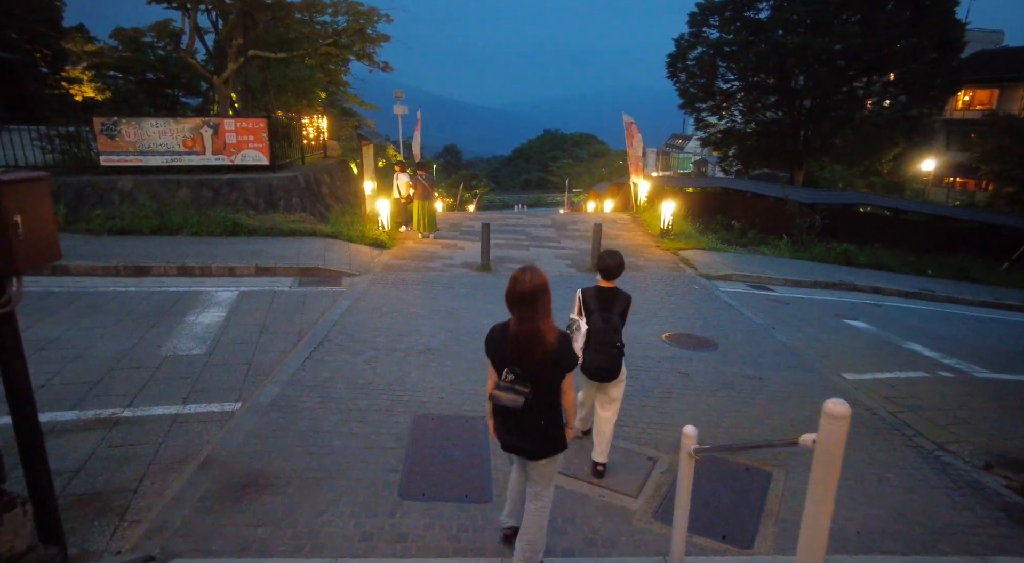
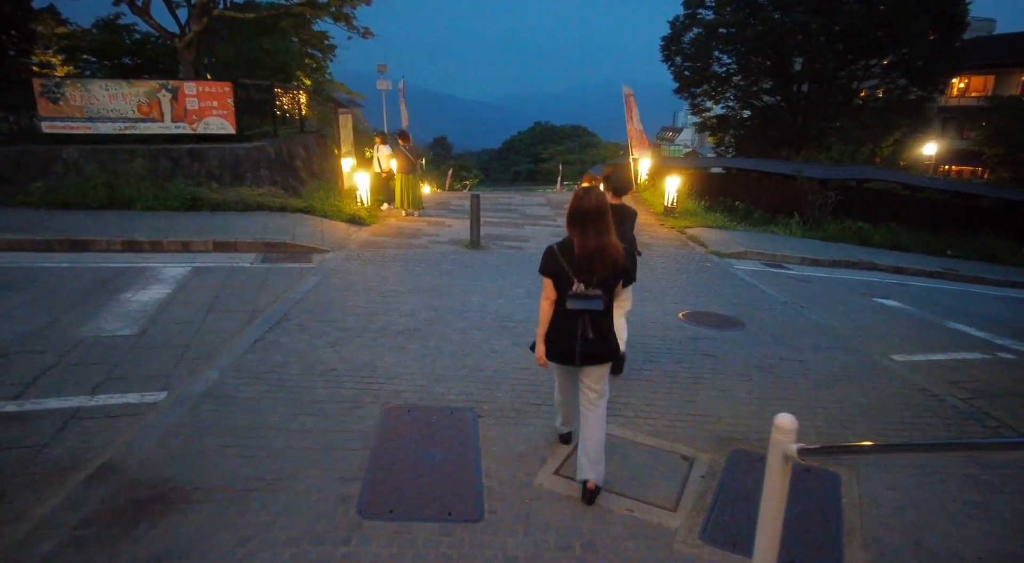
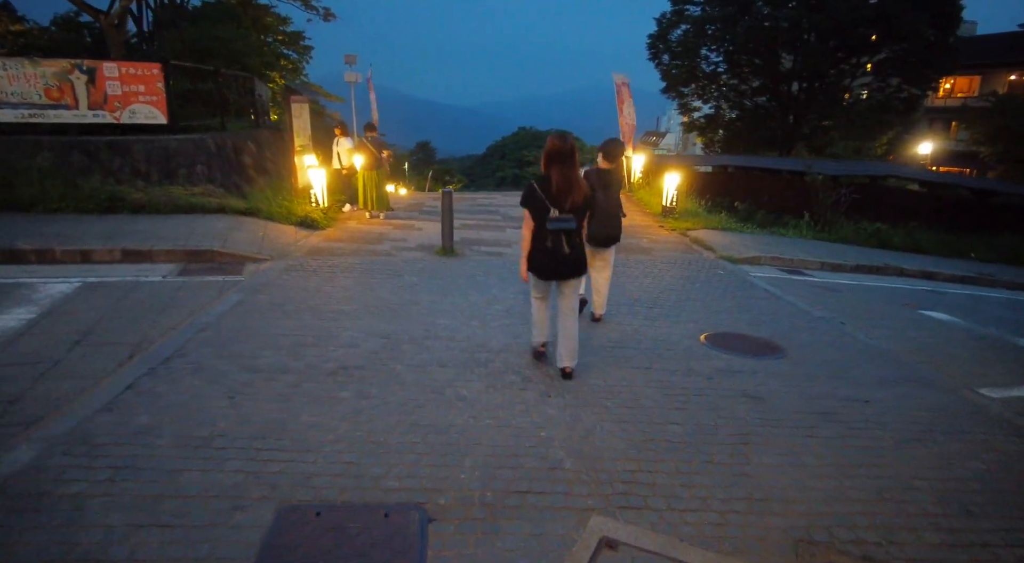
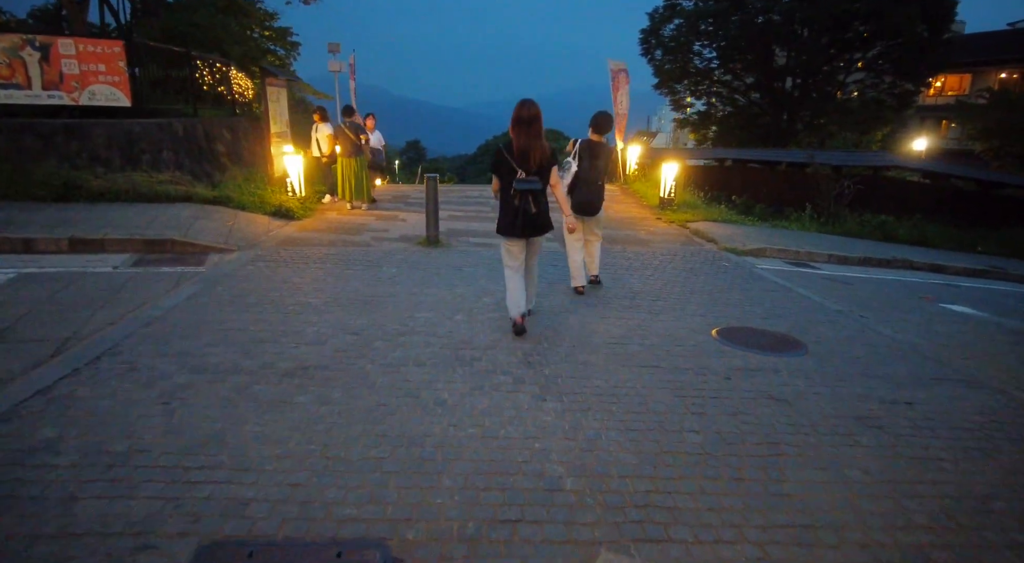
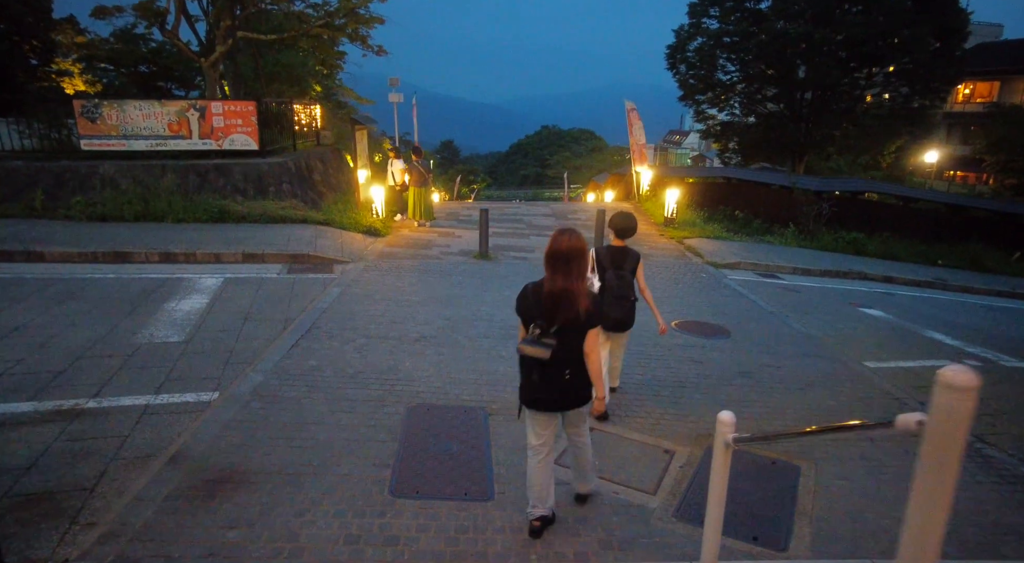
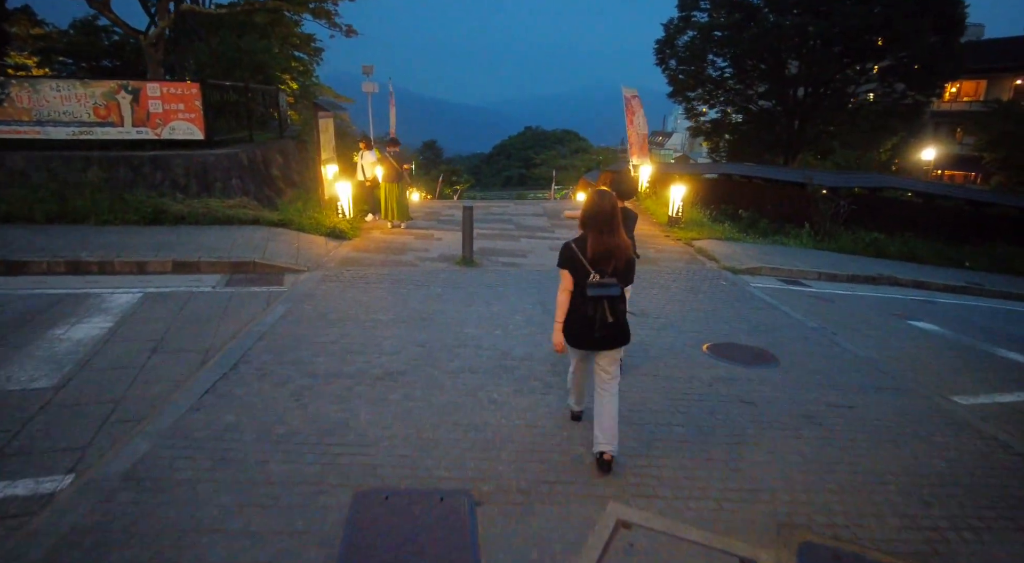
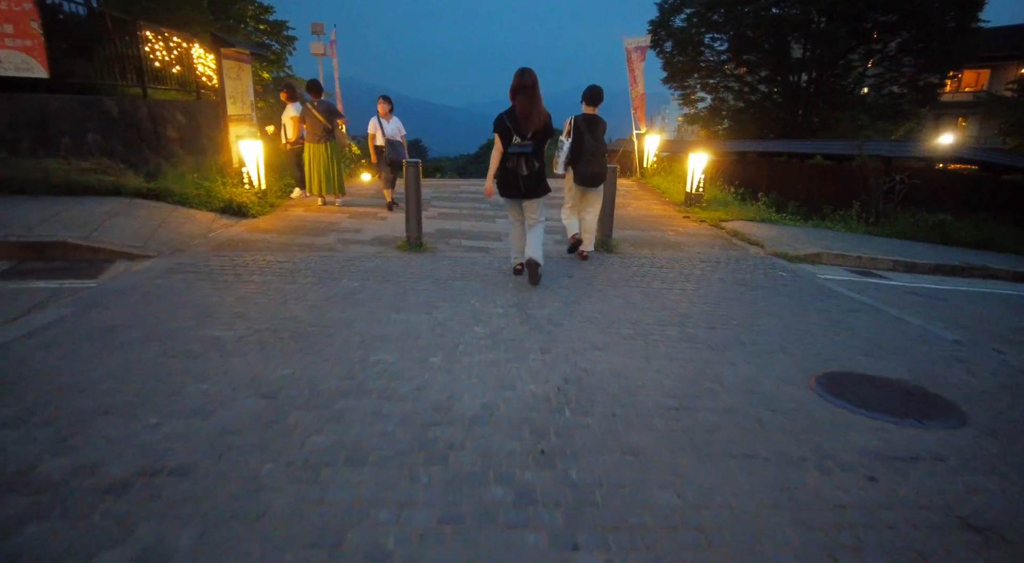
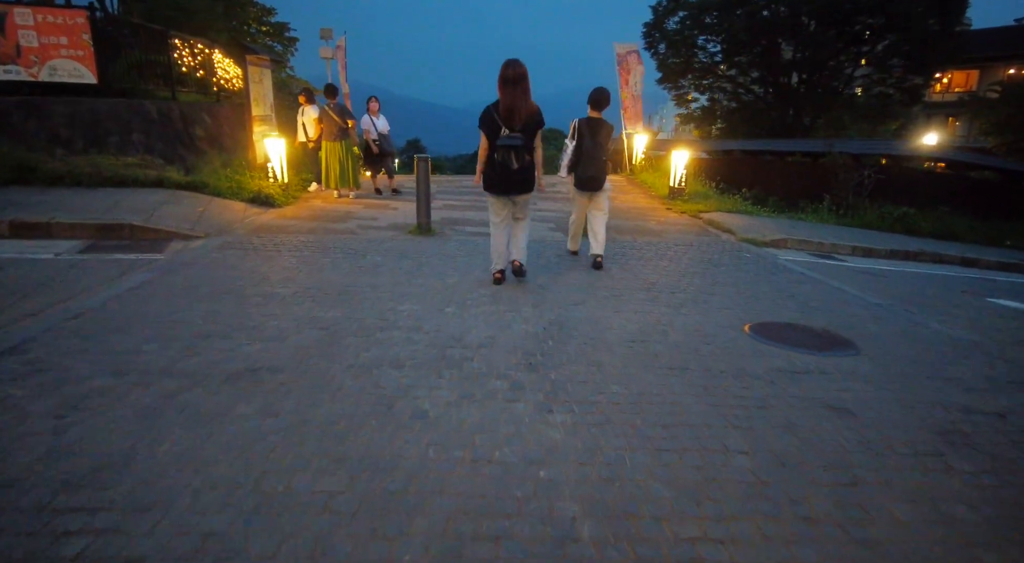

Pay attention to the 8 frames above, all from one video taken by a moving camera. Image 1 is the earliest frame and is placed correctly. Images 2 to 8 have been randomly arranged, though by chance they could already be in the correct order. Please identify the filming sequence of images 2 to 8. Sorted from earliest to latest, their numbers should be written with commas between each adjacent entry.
5, 2, 6, 3, 4, 8, 7
